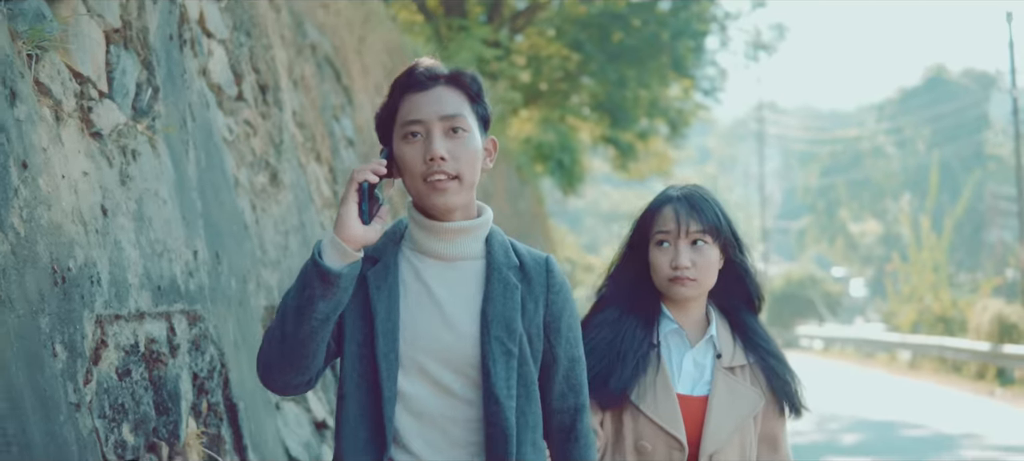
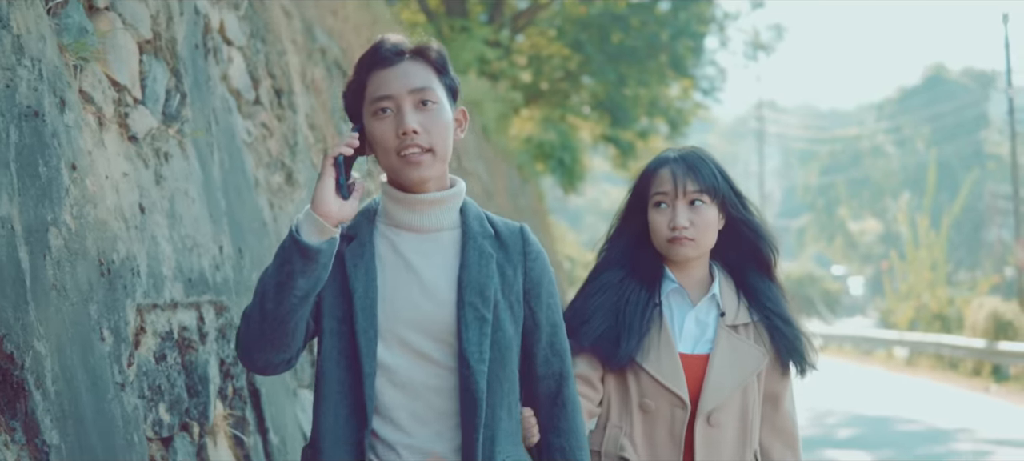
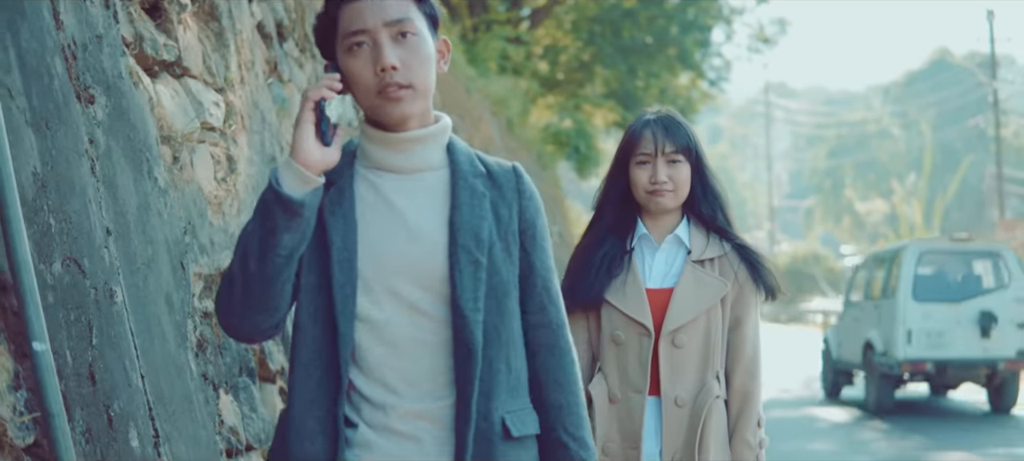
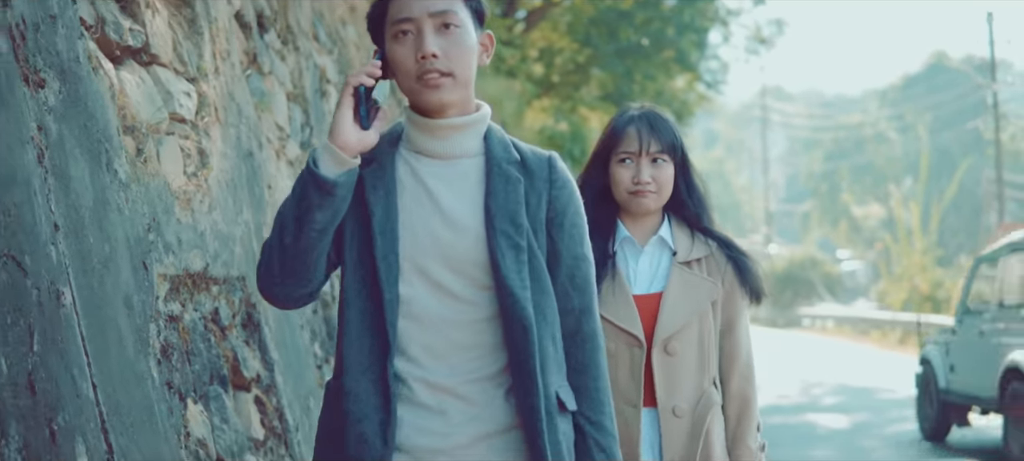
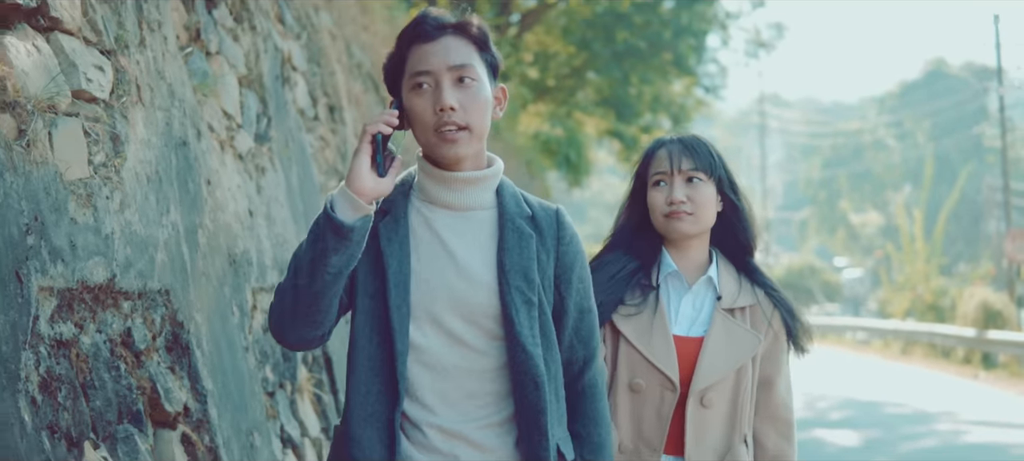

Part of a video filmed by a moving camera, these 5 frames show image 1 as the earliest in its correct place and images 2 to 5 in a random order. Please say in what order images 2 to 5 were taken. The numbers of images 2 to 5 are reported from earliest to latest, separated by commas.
2, 5, 4, 3
